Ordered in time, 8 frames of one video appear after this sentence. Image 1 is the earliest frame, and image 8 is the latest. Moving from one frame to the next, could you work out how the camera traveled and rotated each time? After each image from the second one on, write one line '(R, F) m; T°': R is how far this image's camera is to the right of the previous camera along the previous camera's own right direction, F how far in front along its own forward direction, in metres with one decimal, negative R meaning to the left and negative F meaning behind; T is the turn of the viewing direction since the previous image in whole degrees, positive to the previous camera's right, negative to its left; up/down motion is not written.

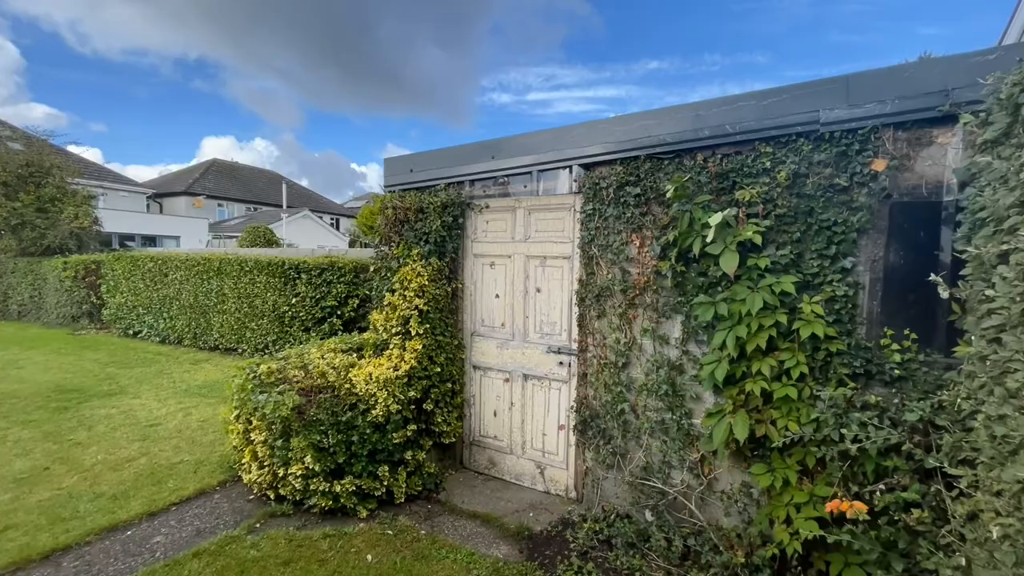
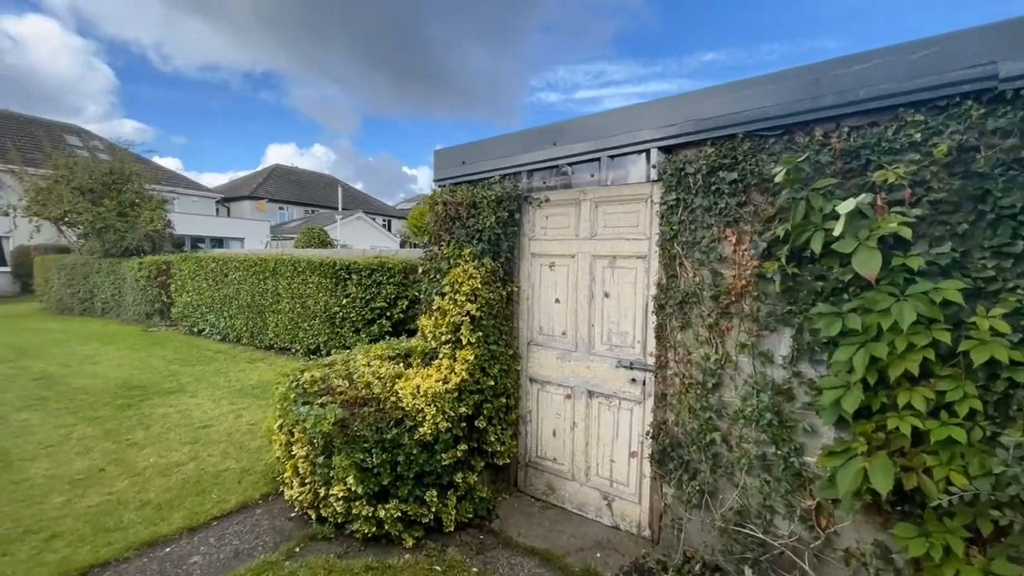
(-0.1, +0.4) m; -6°
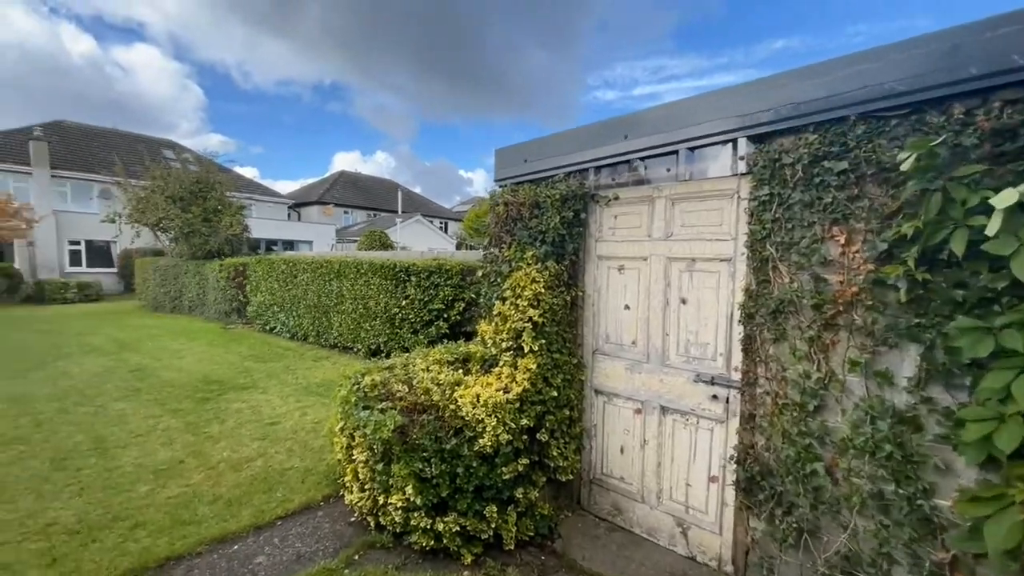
(-0.1, +0.2) m; -7°
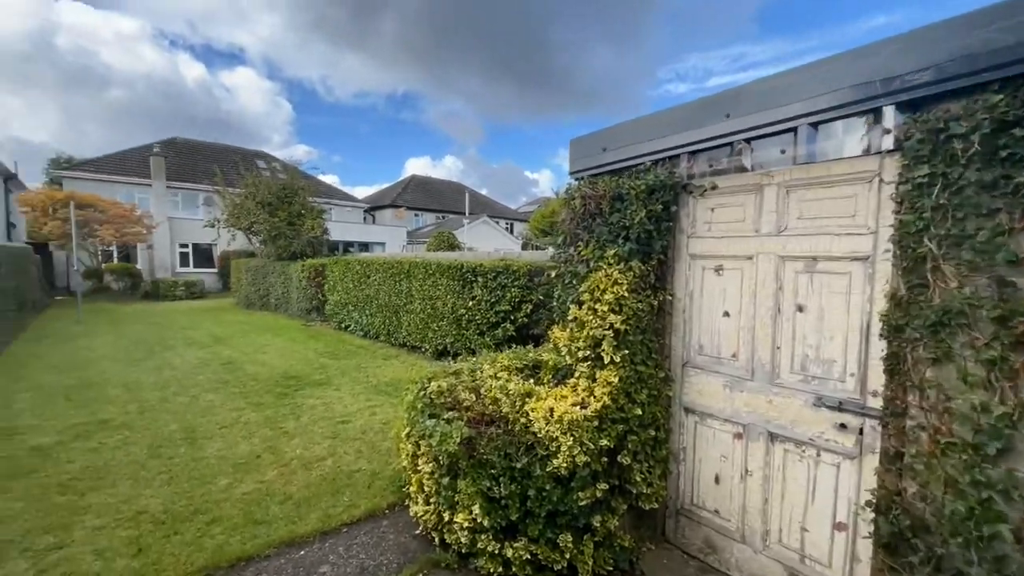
(-0.1, +0.3) m; -8°
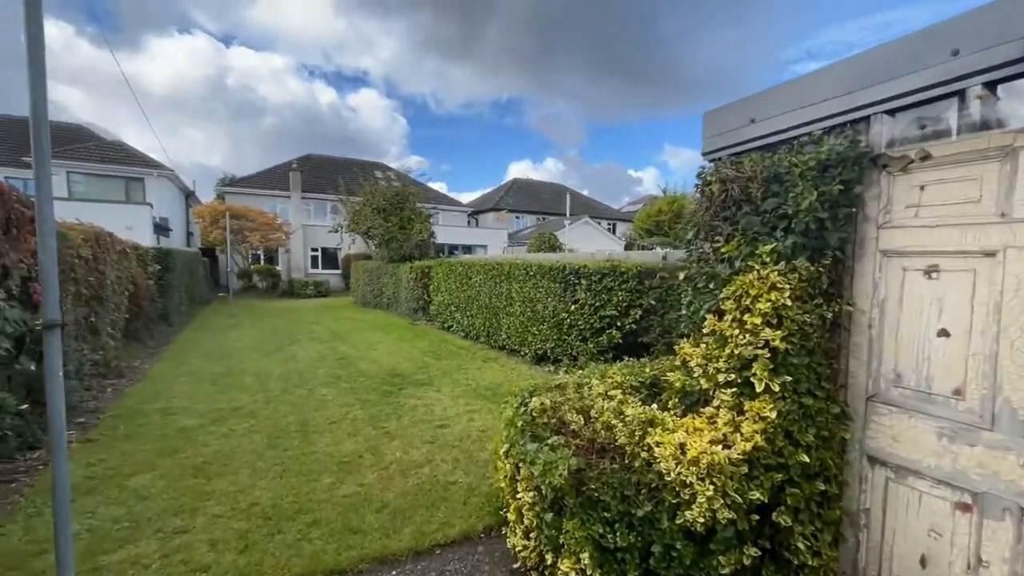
(-0.1, +0.4) m; -13°
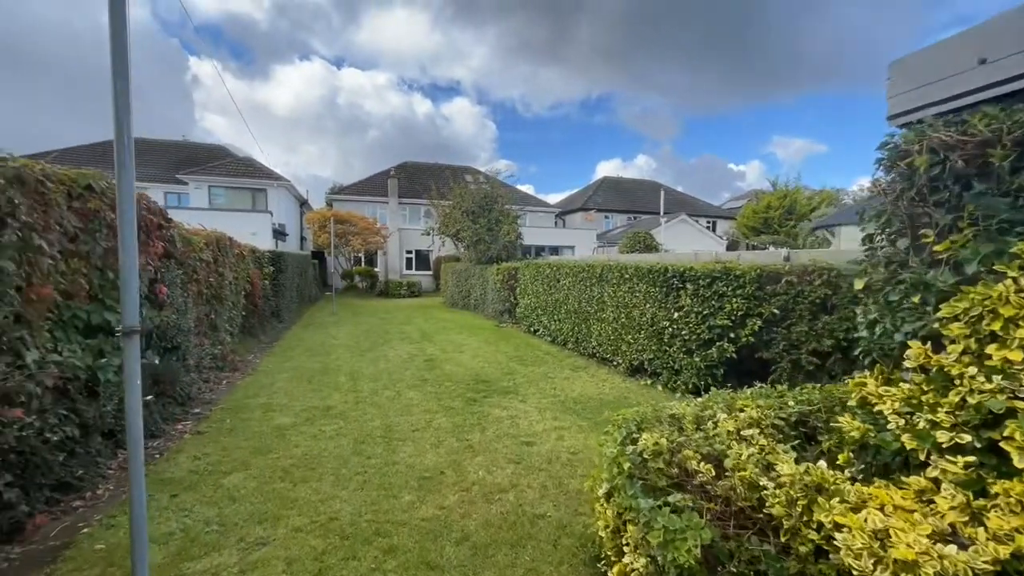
(-0.1, +0.4) m; -11°
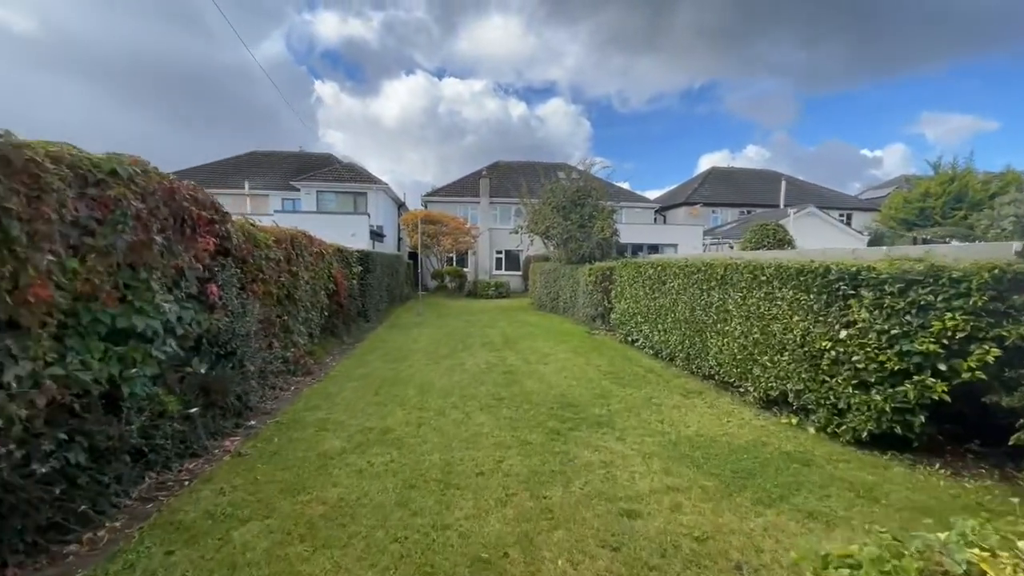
(0.0, +1.1) m; -12°
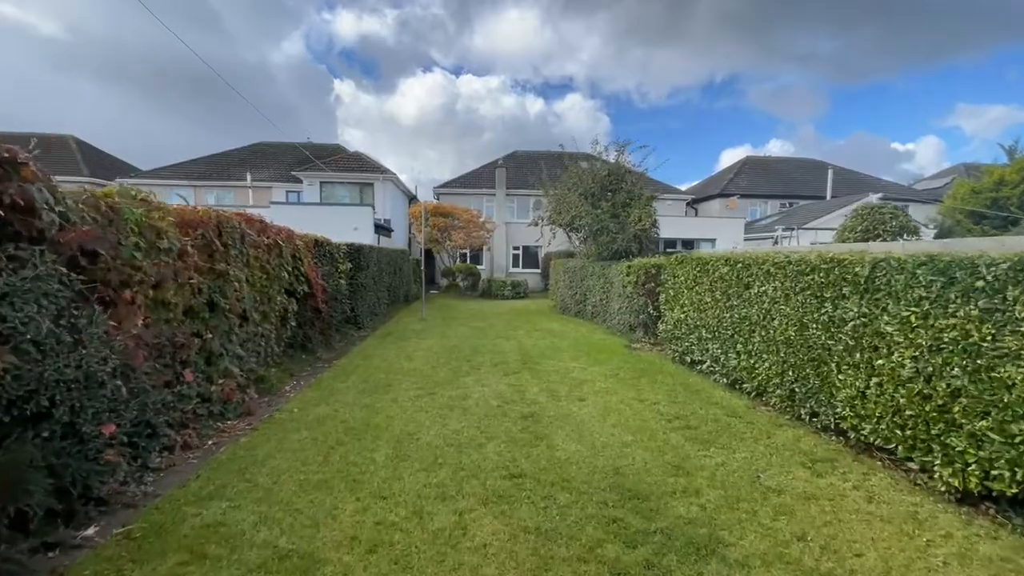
(-0.1, +2.1) m; -2°
